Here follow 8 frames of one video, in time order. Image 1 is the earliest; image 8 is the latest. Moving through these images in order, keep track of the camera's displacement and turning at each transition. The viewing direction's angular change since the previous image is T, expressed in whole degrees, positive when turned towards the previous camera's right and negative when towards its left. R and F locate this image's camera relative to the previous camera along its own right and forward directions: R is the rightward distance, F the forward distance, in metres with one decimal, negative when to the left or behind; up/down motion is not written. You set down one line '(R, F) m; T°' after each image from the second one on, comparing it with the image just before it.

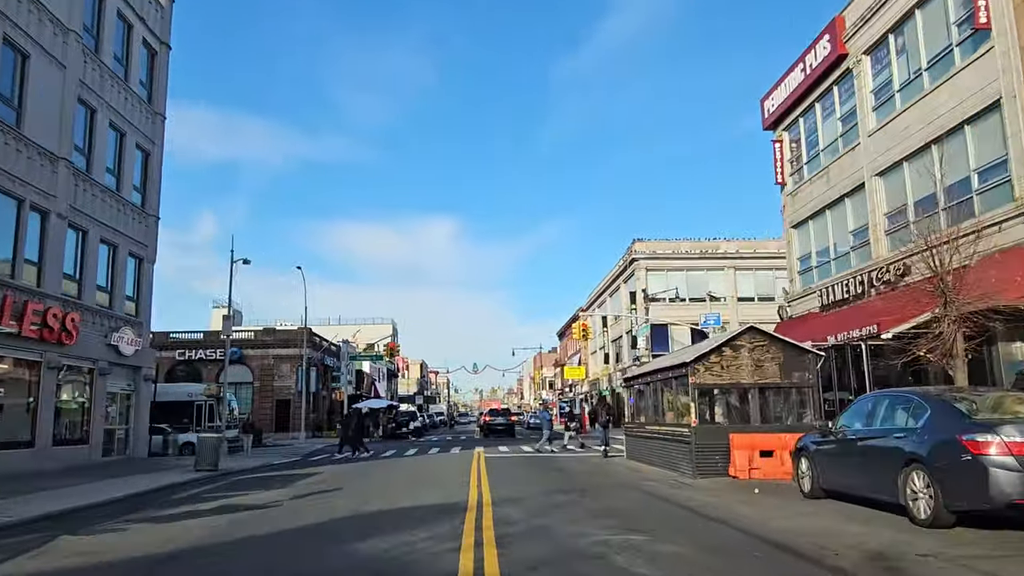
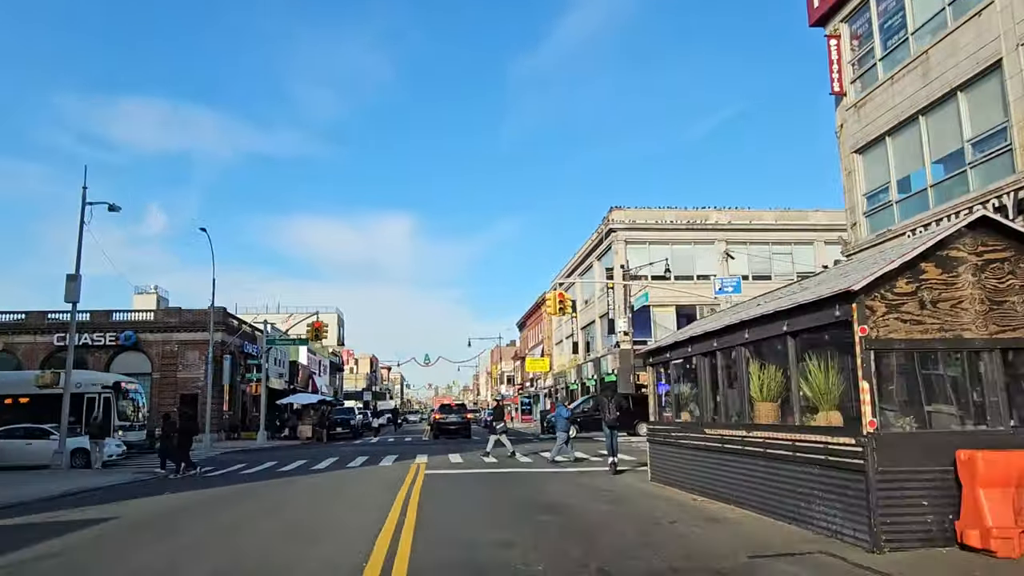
(0.0, +8.2) m; +3°
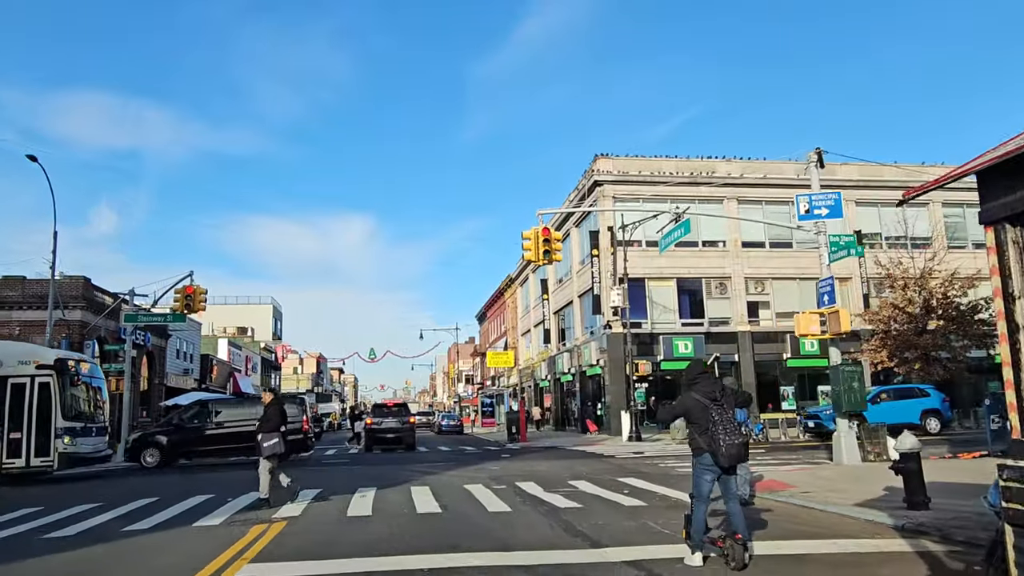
(0.0, +10.0) m; +3°
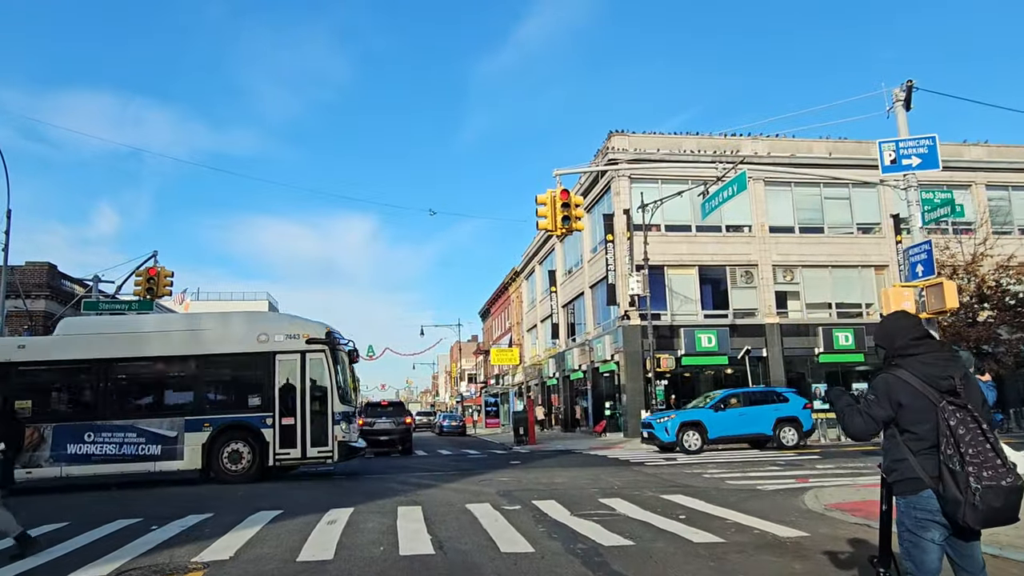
(-0.2, +3.1) m; 0°
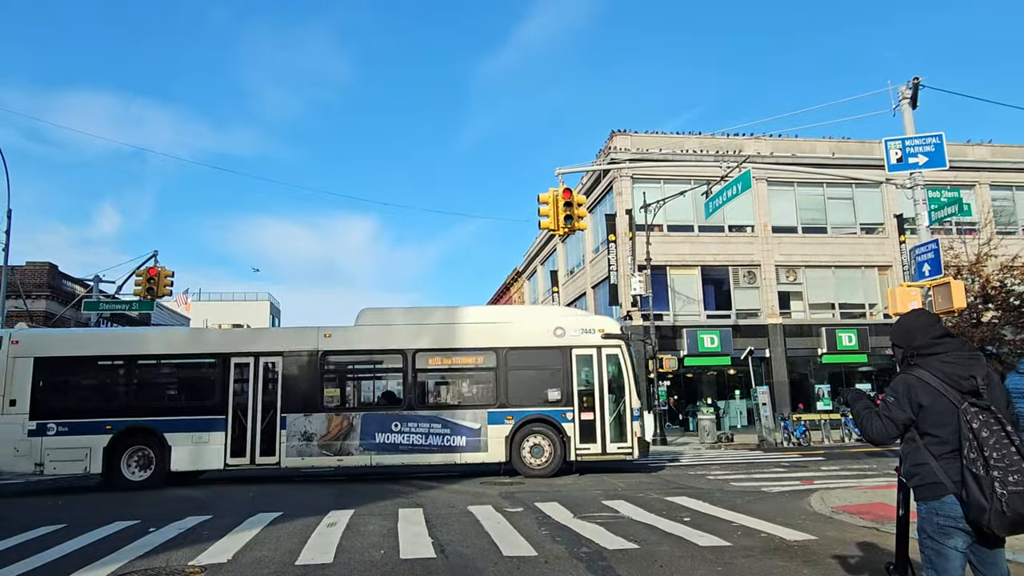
(0.0, +0.1) m; 0°
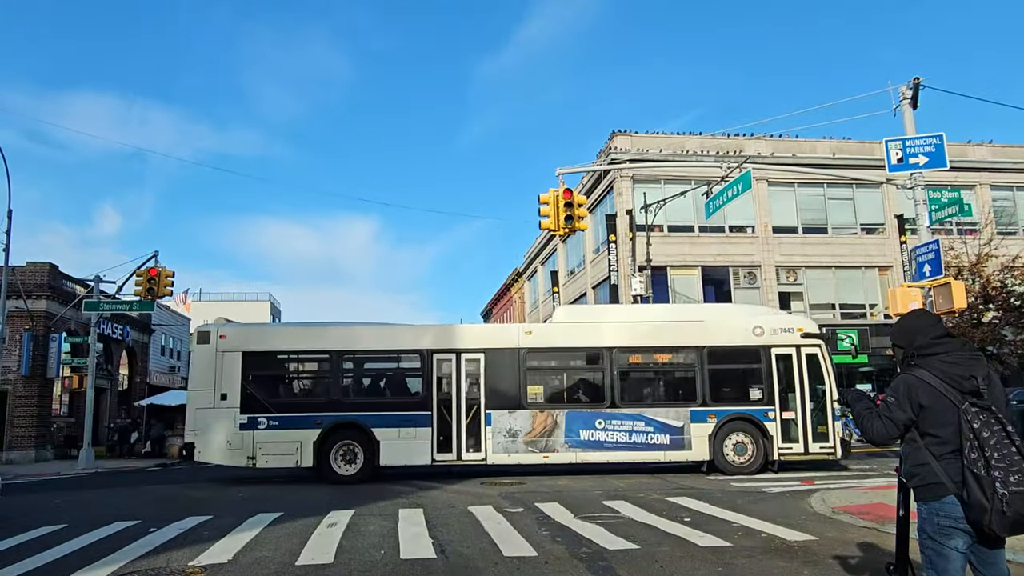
(0.0, 0.0) m; 0°
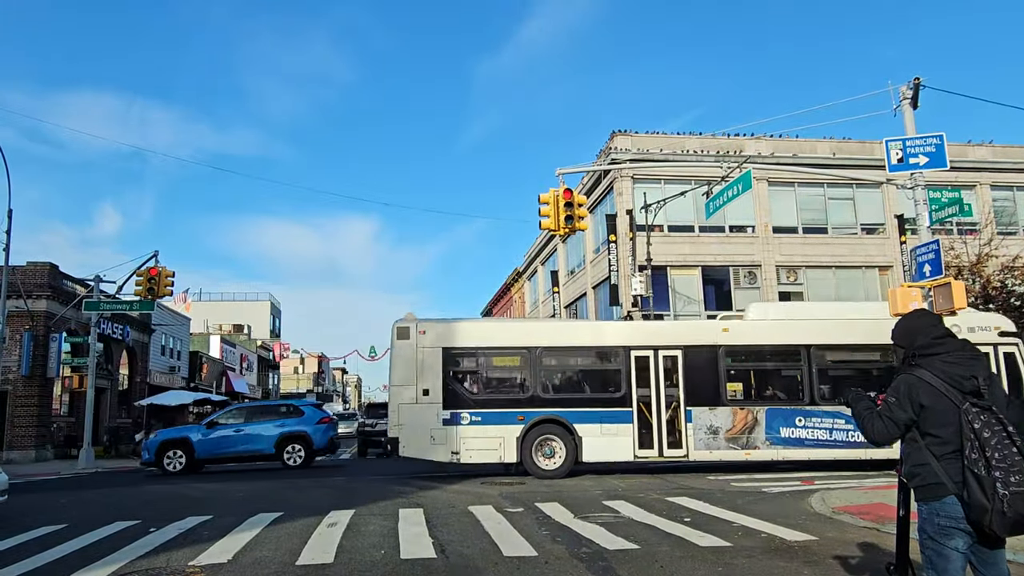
(0.0, 0.0) m; 0°
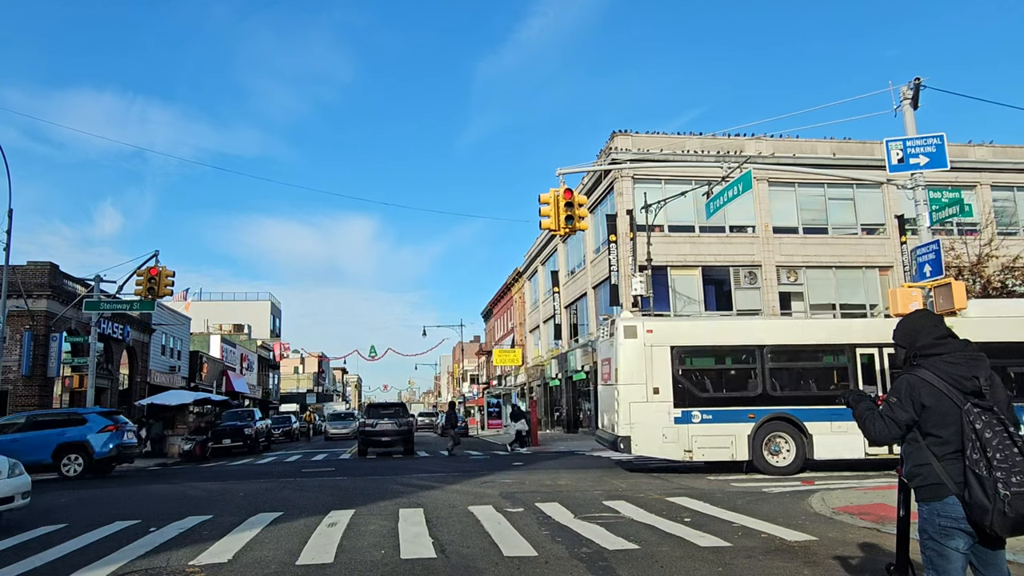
(0.0, 0.0) m; 0°
